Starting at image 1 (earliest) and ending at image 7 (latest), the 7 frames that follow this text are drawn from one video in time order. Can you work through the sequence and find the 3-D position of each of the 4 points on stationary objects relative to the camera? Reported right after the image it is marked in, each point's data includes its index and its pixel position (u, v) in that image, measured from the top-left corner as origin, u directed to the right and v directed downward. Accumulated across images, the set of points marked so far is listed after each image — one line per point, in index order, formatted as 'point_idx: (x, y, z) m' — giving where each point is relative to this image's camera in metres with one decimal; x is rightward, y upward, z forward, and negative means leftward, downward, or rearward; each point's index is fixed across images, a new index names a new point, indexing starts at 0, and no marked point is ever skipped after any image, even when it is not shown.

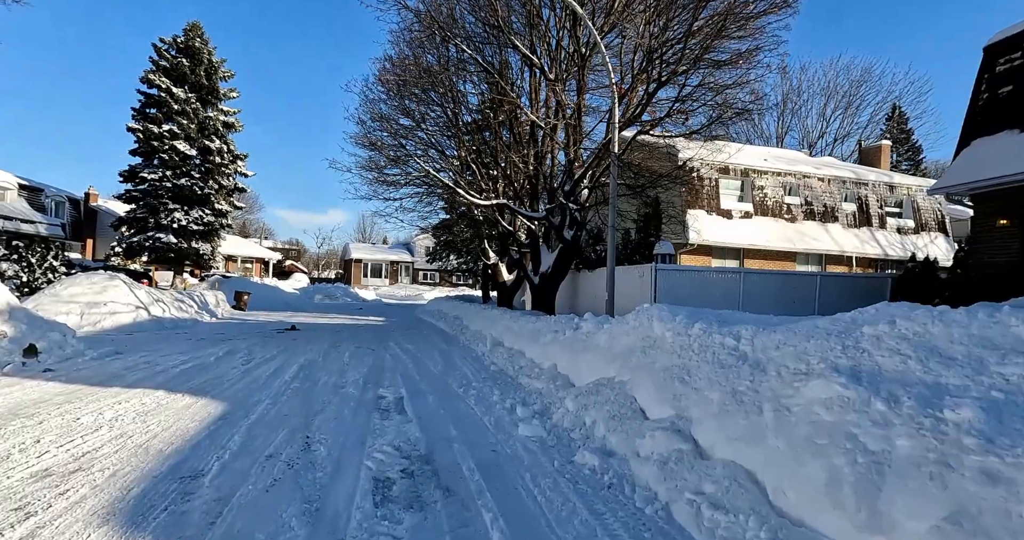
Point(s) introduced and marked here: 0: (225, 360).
0: (-4.7, -1.5, +8.5) m
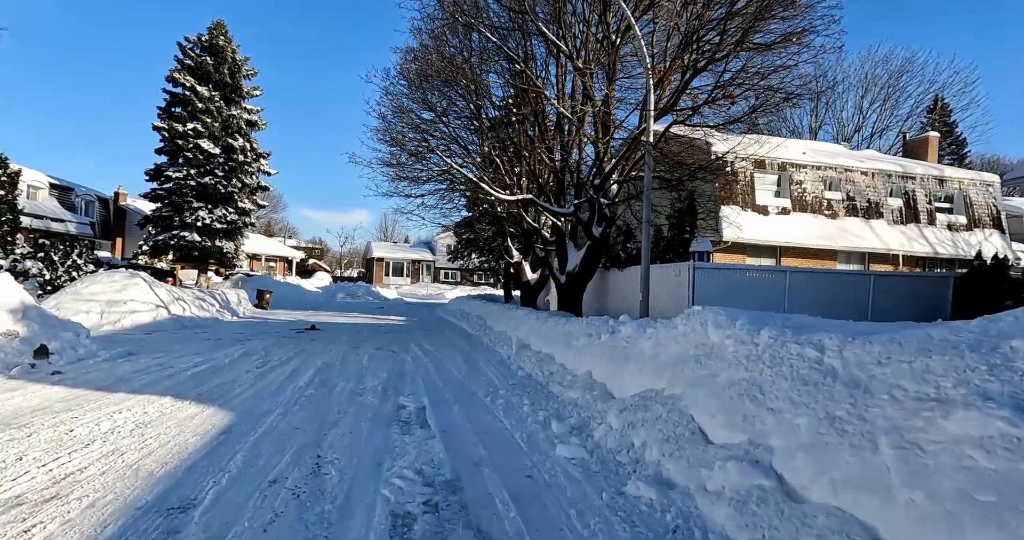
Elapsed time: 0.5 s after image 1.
0: (-4.3, -1.5, +8.1) m
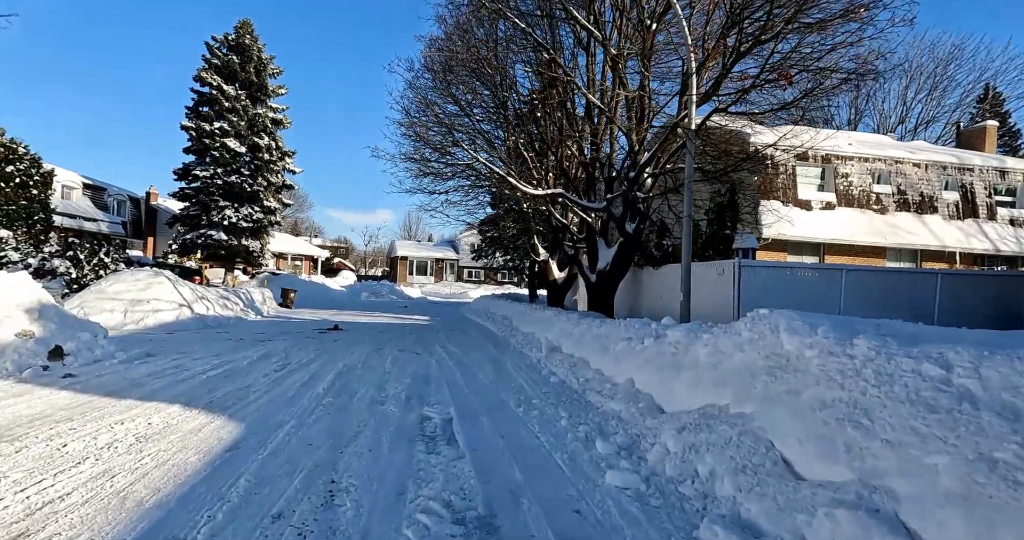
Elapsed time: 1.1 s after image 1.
0: (-3.8, -1.4, +7.8) m
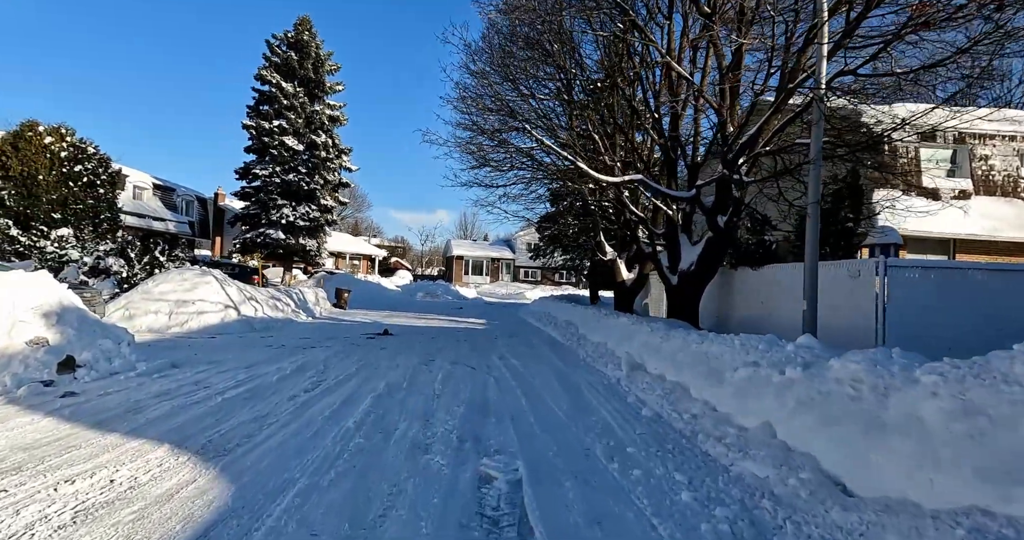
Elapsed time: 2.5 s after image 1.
0: (-2.9, -1.4, +6.7) m
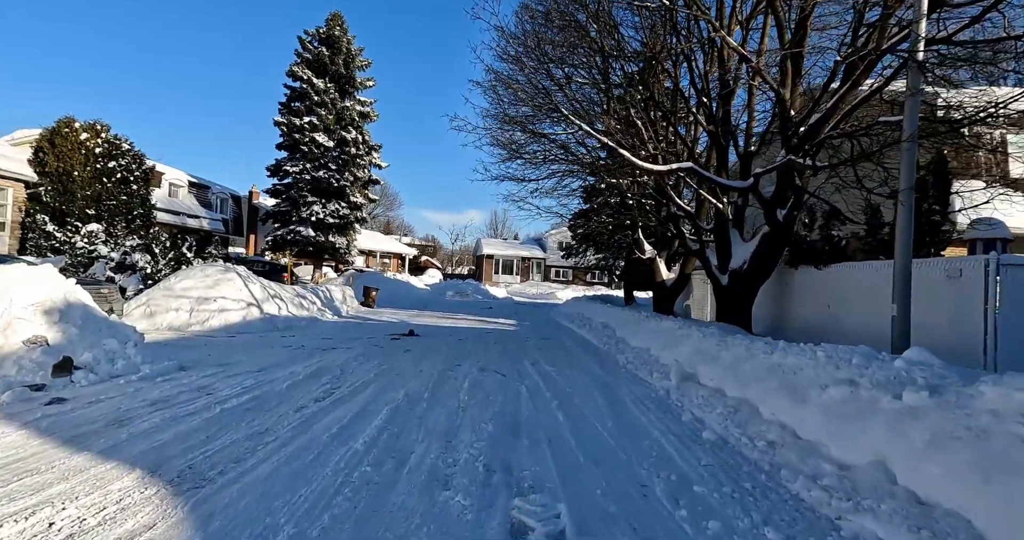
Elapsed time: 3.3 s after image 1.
0: (-2.5, -1.4, +6.0) m
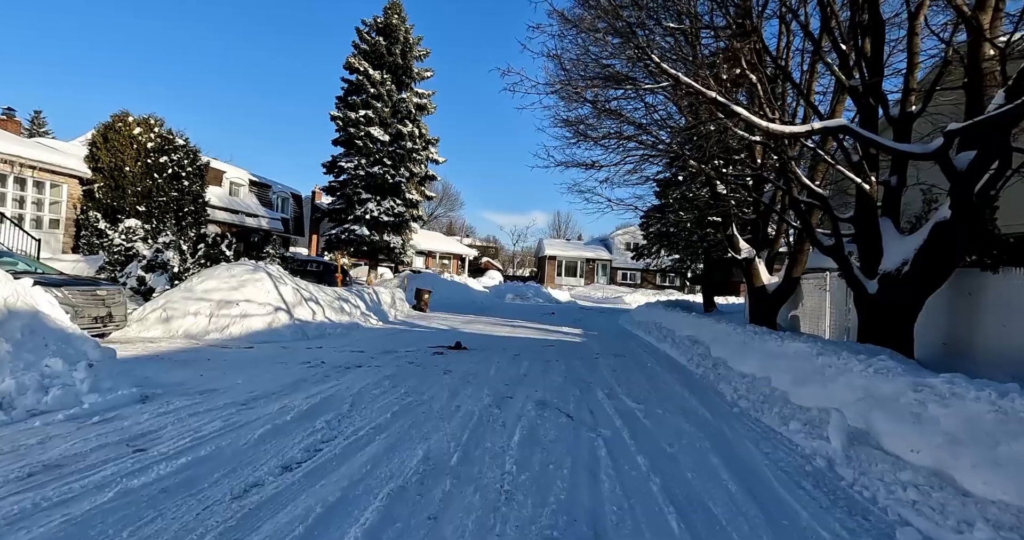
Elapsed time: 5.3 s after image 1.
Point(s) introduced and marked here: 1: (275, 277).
0: (-1.9, -1.4, +4.2) m
1: (-5.1, -0.2, +11.3) m
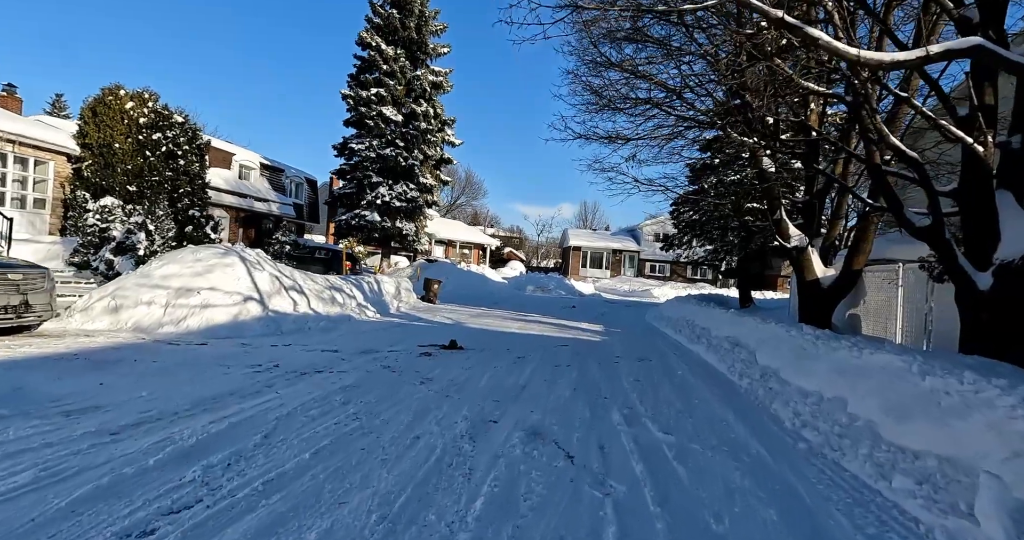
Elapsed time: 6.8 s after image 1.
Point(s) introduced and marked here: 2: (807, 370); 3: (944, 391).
0: (-2.1, -1.2, +2.7) m
1: (-5.0, +0.1, +10.0) m
2: (+3.7, -1.2, +6.5) m
3: (+3.4, -0.9, +3.9) m
